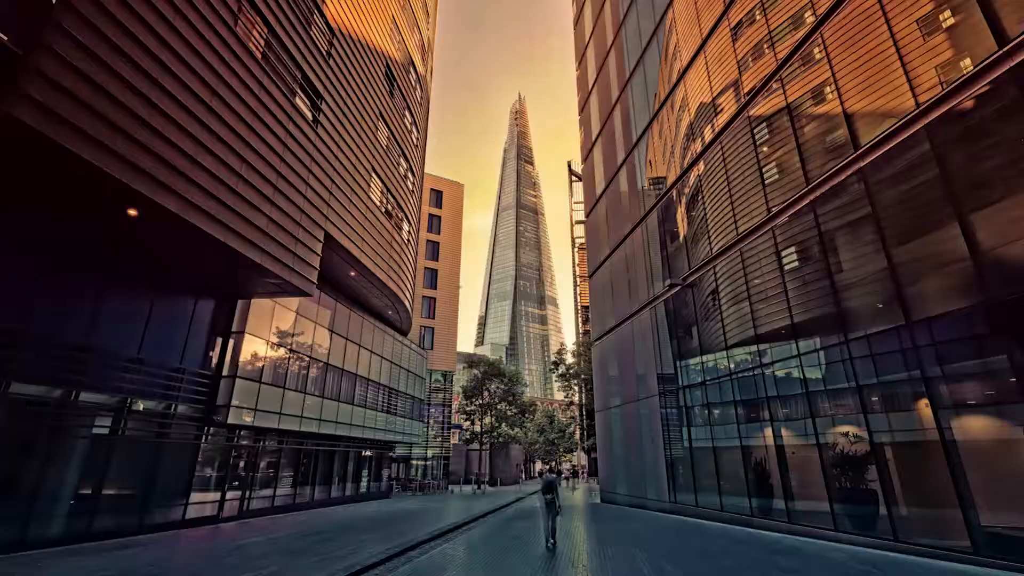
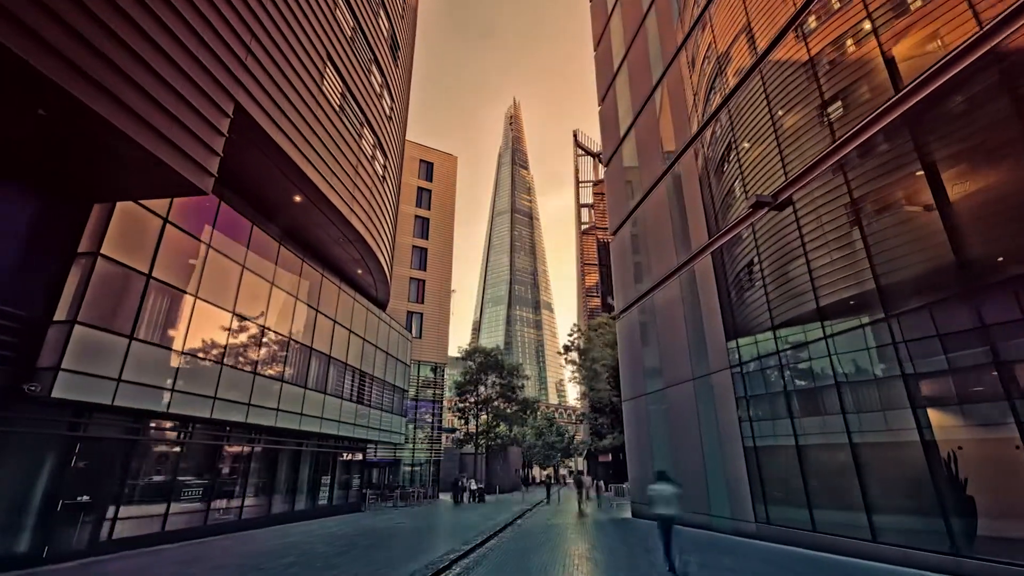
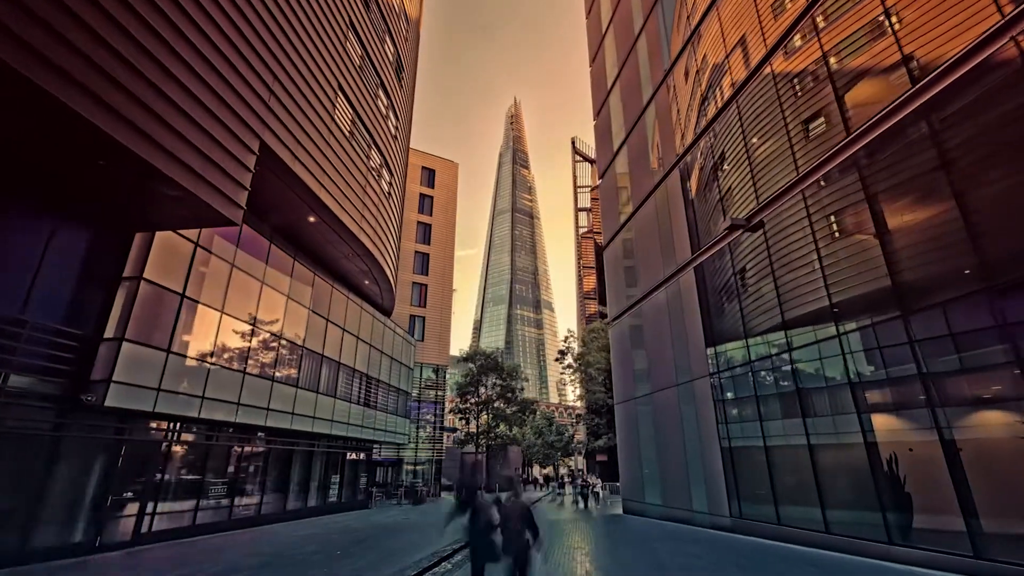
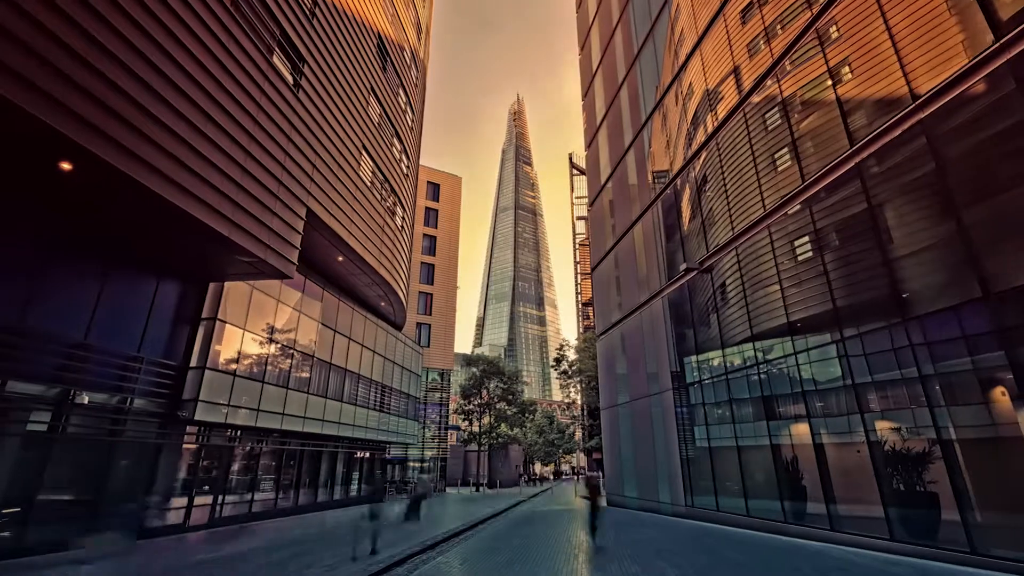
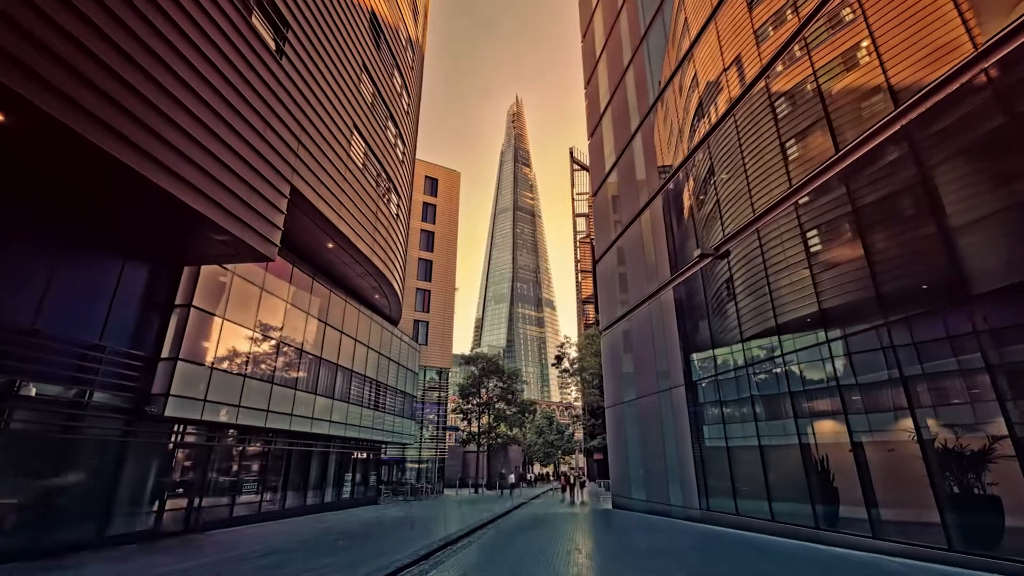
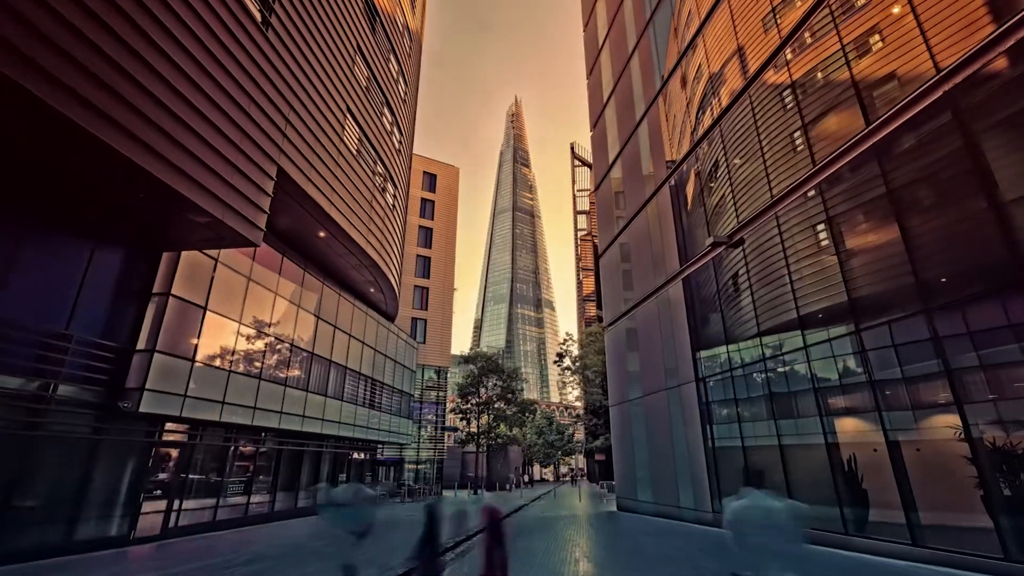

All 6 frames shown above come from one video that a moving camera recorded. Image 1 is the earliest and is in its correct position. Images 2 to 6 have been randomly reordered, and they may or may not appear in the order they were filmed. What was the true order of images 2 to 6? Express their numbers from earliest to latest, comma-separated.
4, 5, 6, 3, 2
